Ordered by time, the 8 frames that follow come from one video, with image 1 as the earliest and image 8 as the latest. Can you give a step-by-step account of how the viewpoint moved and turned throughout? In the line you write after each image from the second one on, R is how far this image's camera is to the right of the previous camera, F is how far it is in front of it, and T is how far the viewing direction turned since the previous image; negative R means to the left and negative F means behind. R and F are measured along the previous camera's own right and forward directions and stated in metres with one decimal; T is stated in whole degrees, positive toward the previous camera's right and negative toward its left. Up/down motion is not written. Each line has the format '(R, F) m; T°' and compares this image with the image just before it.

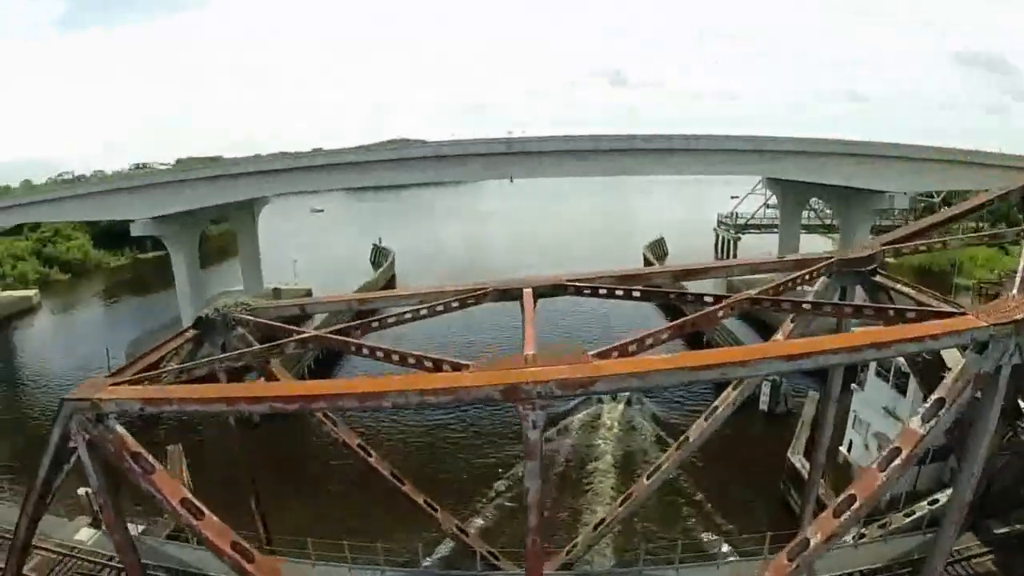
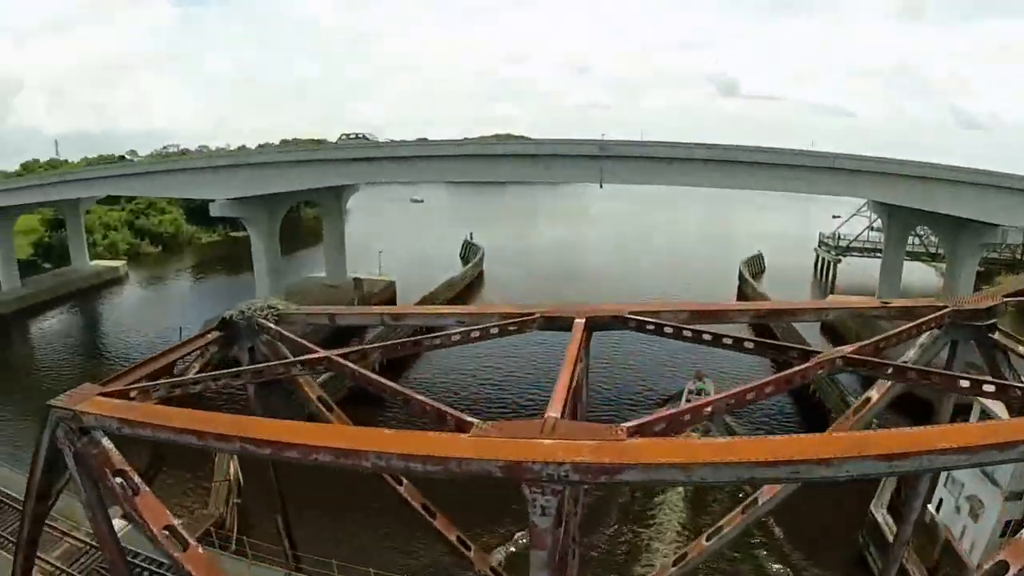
(+0.4, +1.1) m; -7°
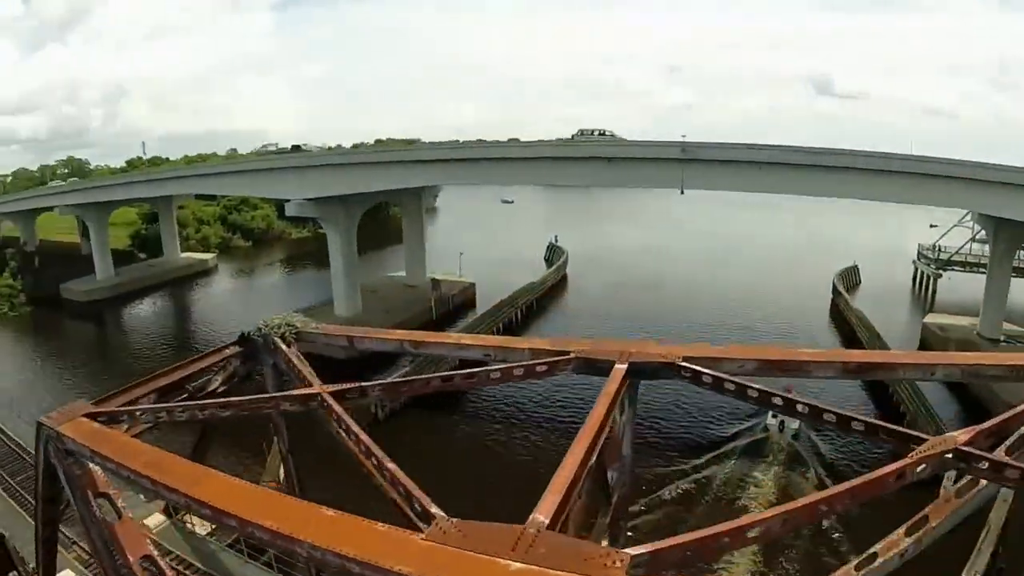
(+0.4, +0.9) m; -7°
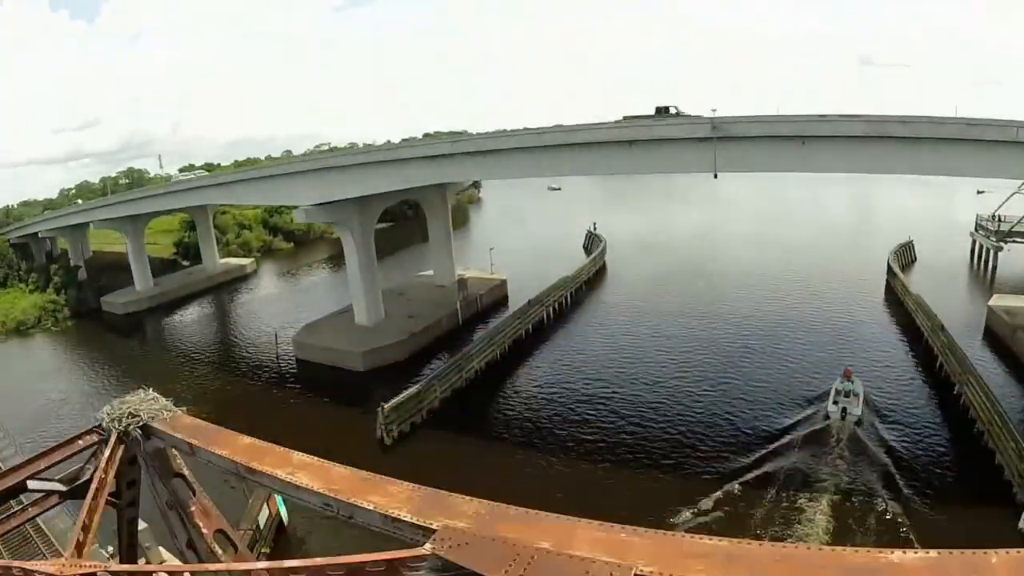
(+1.2, +1.7) m; -4°
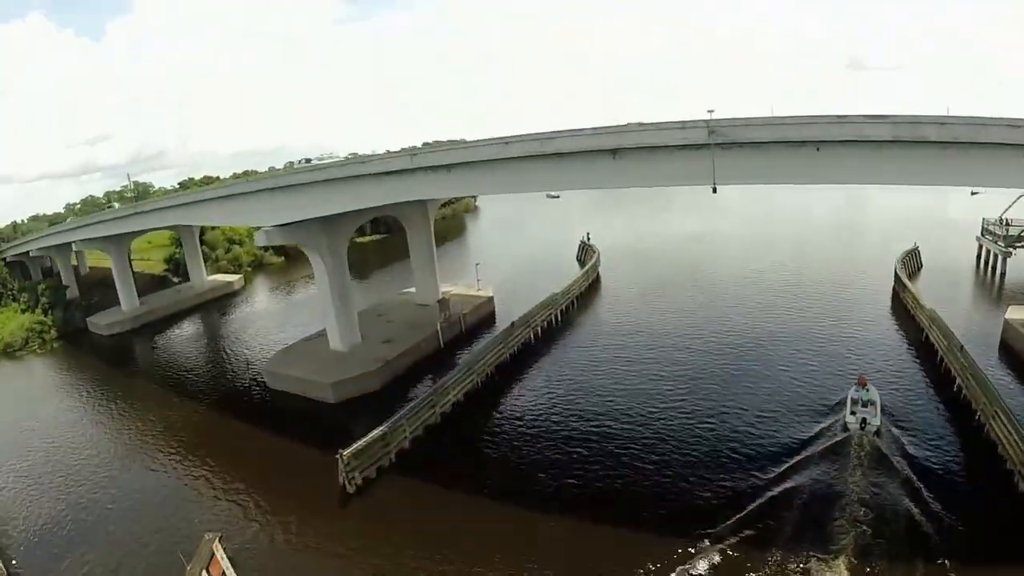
(+1.0, +2.1) m; 0°
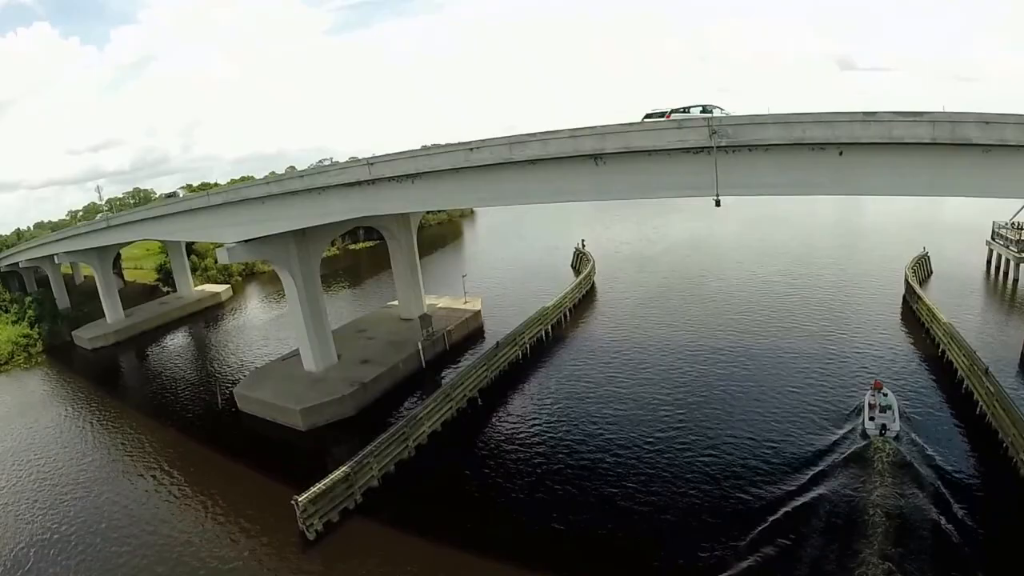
(+0.7, +2.1) m; 0°
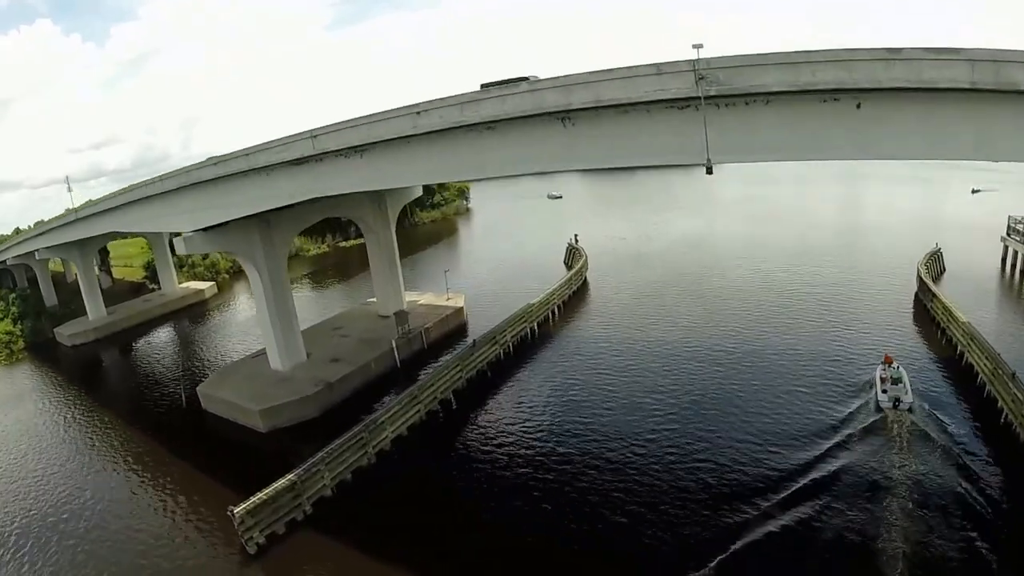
(+0.8, +1.9) m; 0°
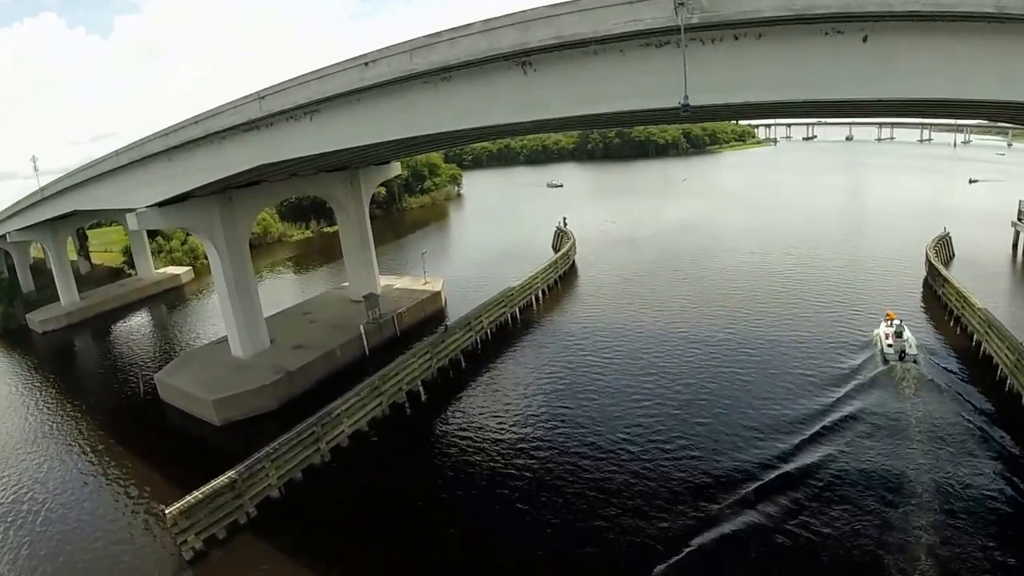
(+0.6, +1.5) m; +1°
